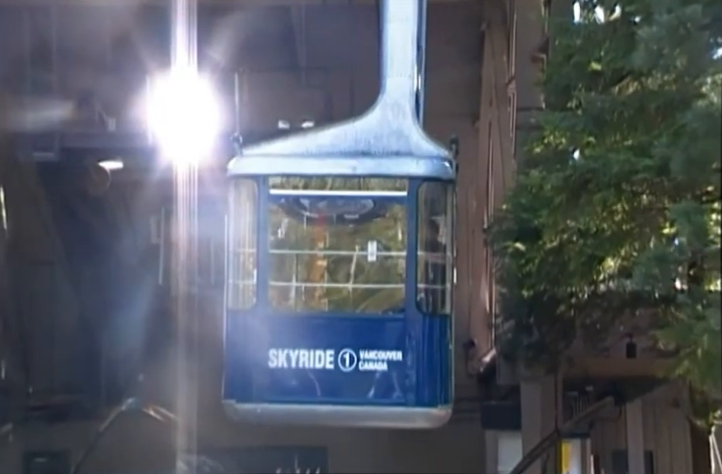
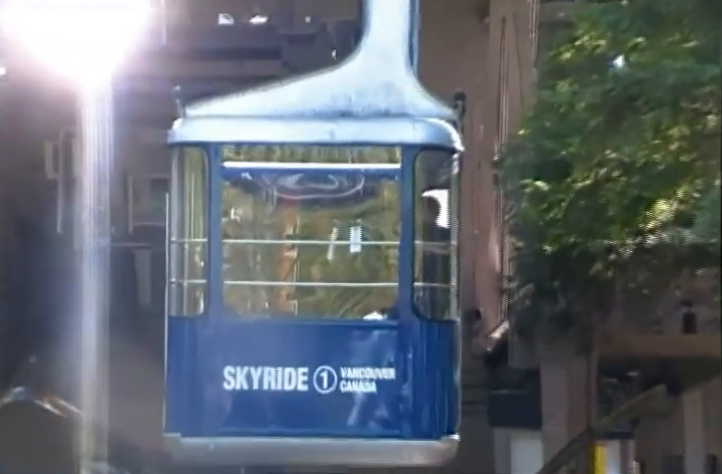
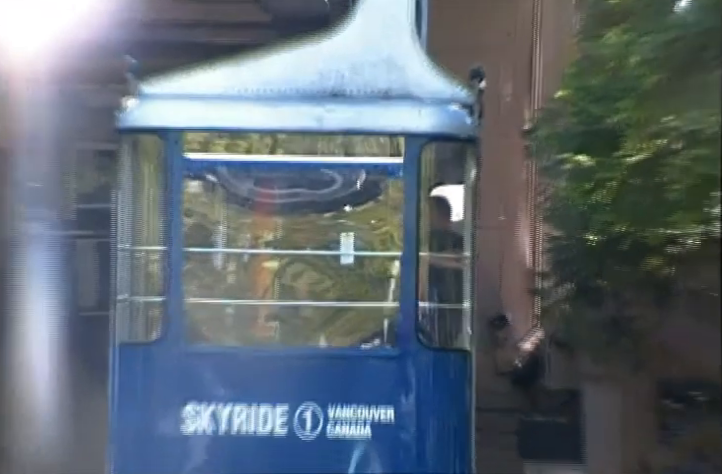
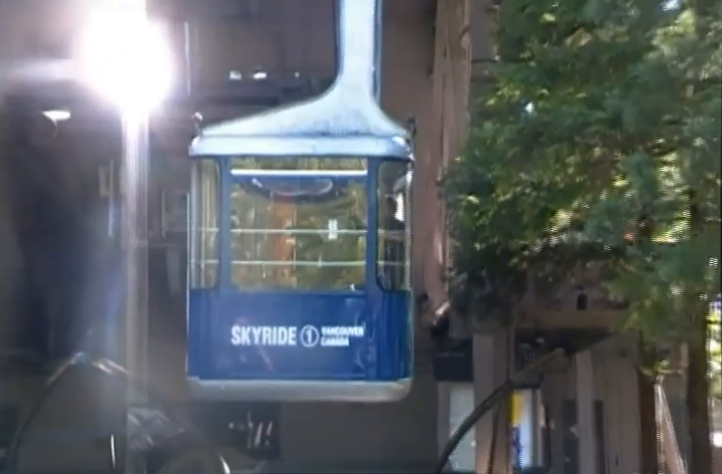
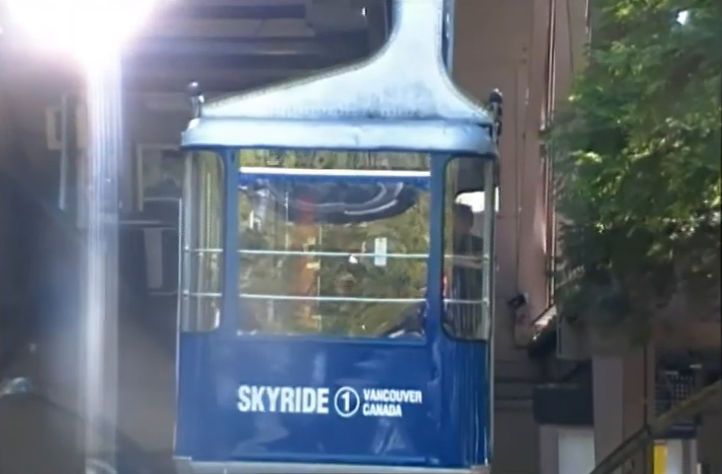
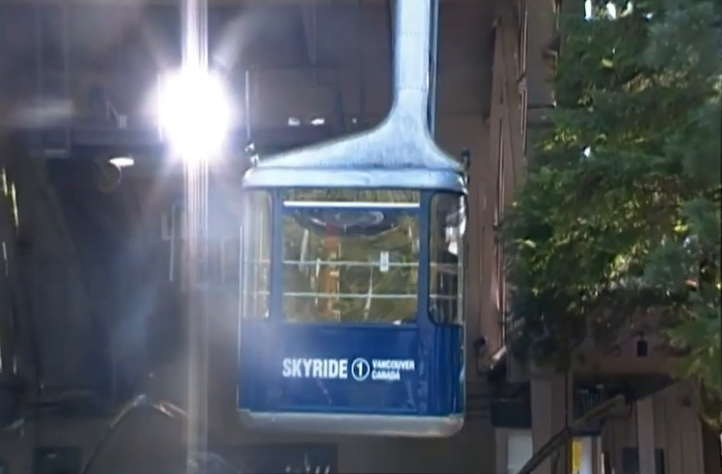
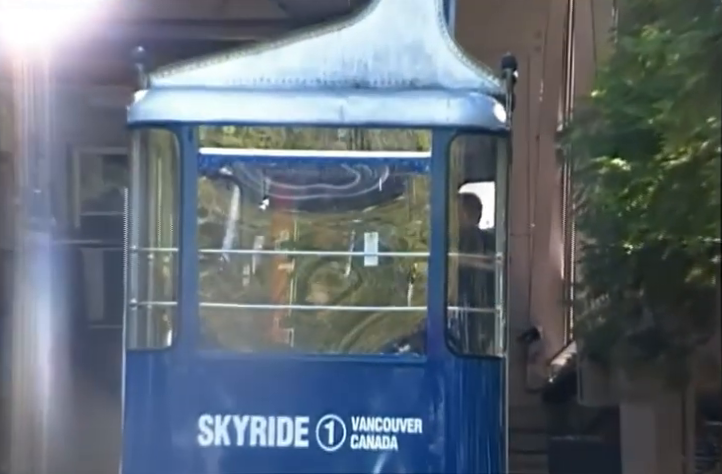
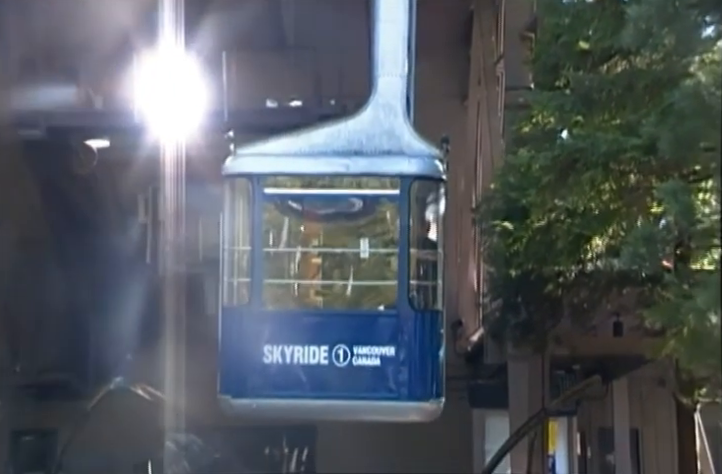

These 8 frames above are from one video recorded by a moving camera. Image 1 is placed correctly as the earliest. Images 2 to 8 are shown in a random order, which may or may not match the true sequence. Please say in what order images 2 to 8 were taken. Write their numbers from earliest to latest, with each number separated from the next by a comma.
6, 8, 4, 2, 7, 3, 5
